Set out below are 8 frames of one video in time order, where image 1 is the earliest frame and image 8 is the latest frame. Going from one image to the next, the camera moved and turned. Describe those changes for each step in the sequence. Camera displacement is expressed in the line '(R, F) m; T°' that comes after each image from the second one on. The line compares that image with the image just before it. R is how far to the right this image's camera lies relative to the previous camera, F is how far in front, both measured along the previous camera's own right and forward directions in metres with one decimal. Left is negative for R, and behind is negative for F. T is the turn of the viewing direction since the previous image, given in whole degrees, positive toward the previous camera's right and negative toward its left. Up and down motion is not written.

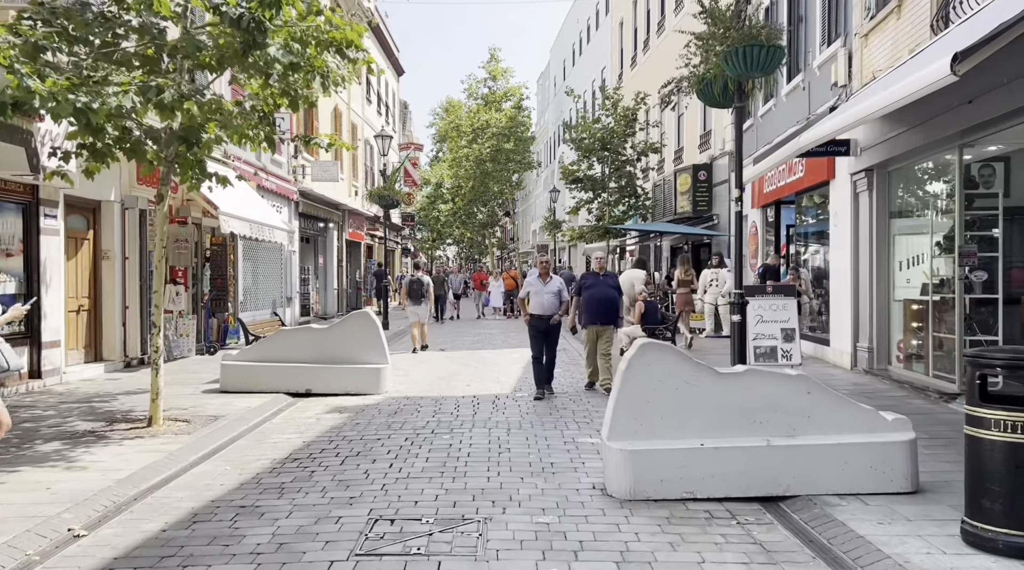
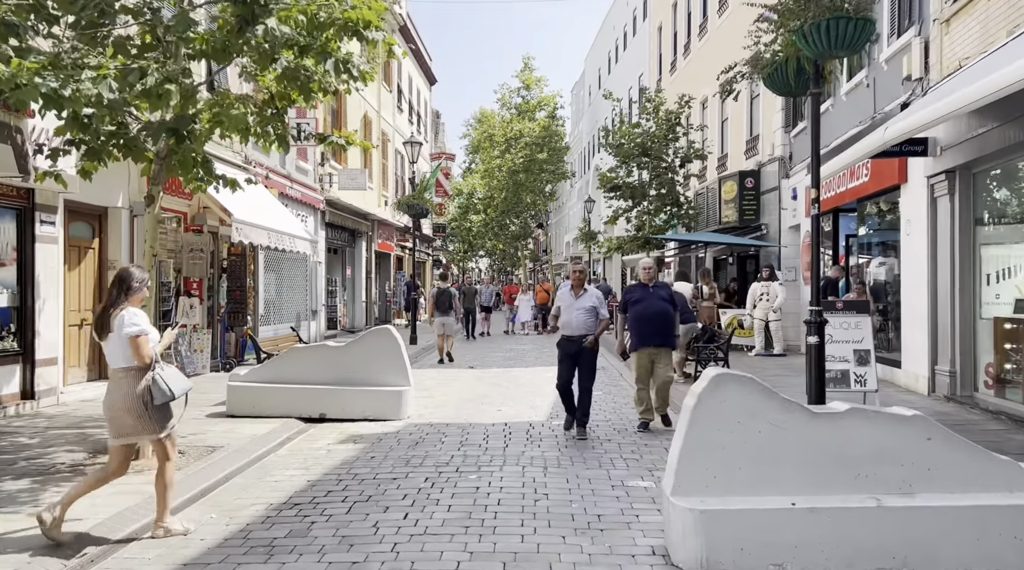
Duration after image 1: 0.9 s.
(0.0, +1.1) m; -2°
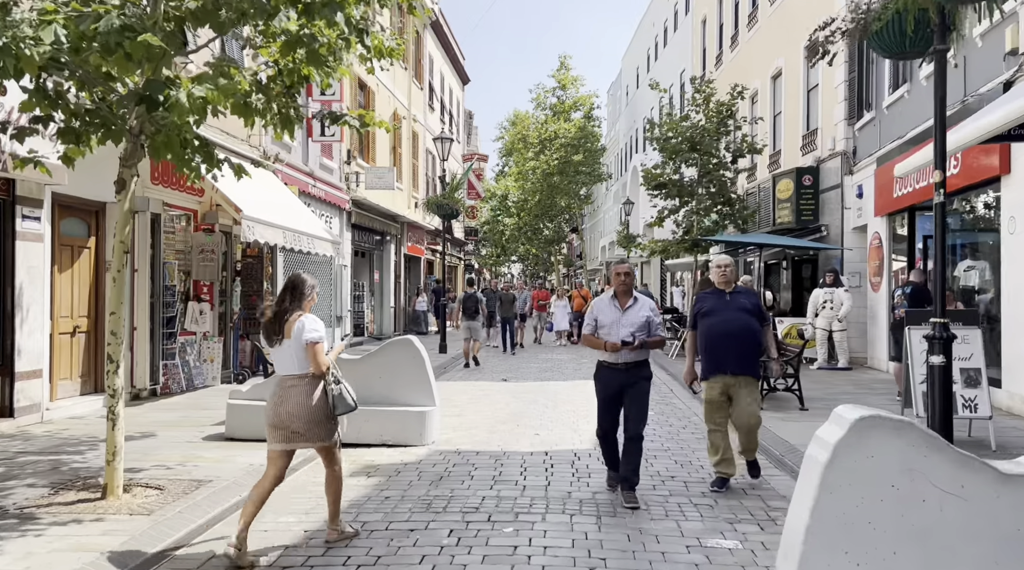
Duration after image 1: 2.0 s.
(-0.1, +1.3) m; -2°
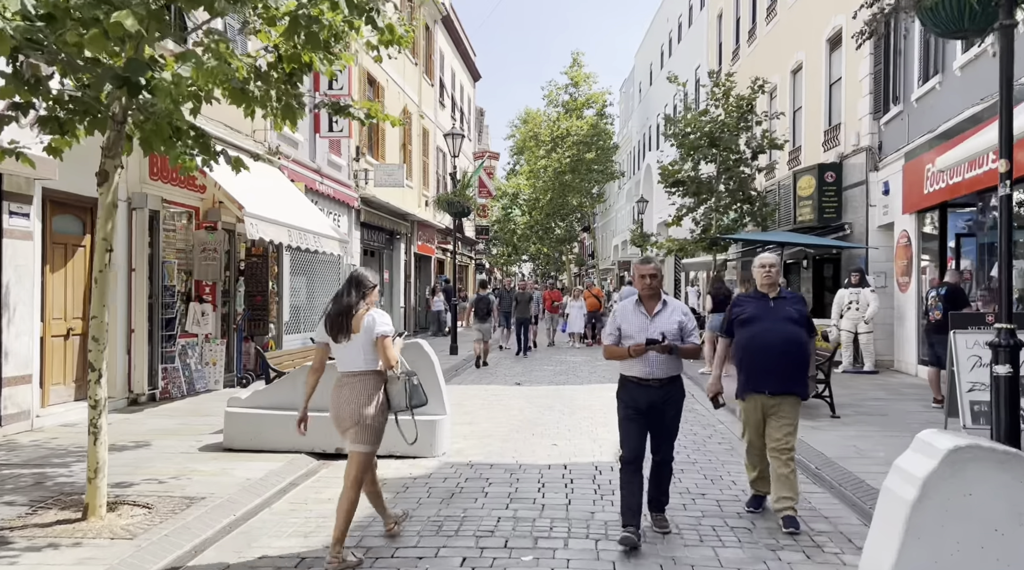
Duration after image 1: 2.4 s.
(0.0, +0.5) m; -1°
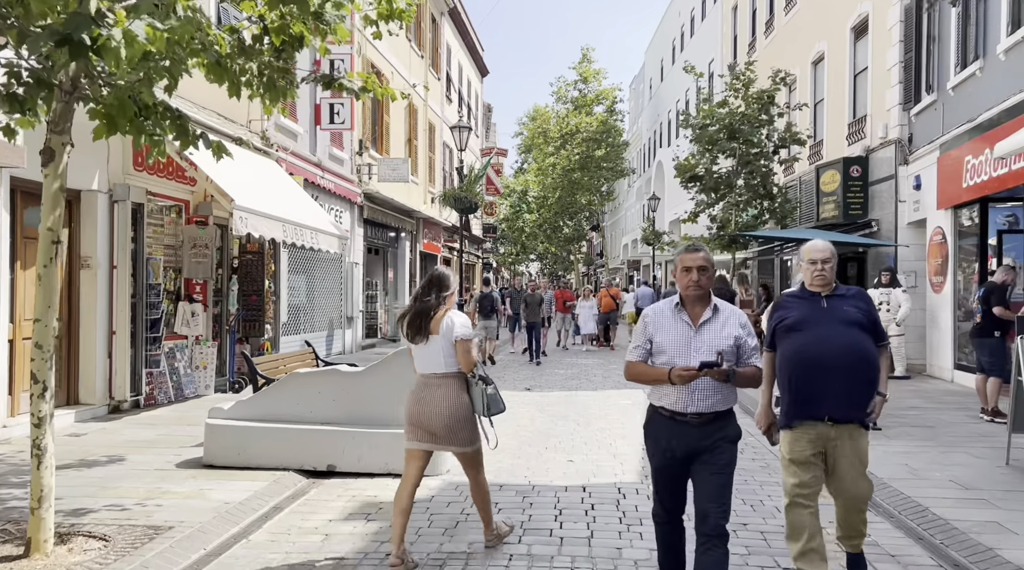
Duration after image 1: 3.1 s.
(0.0, +0.8) m; 0°
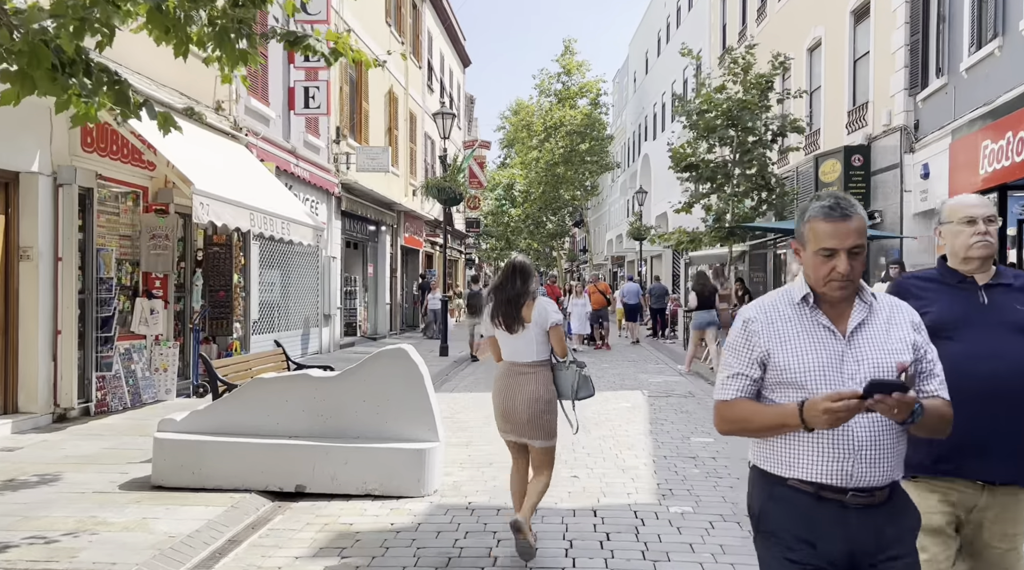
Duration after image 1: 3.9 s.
(-0.1, +0.9) m; +1°
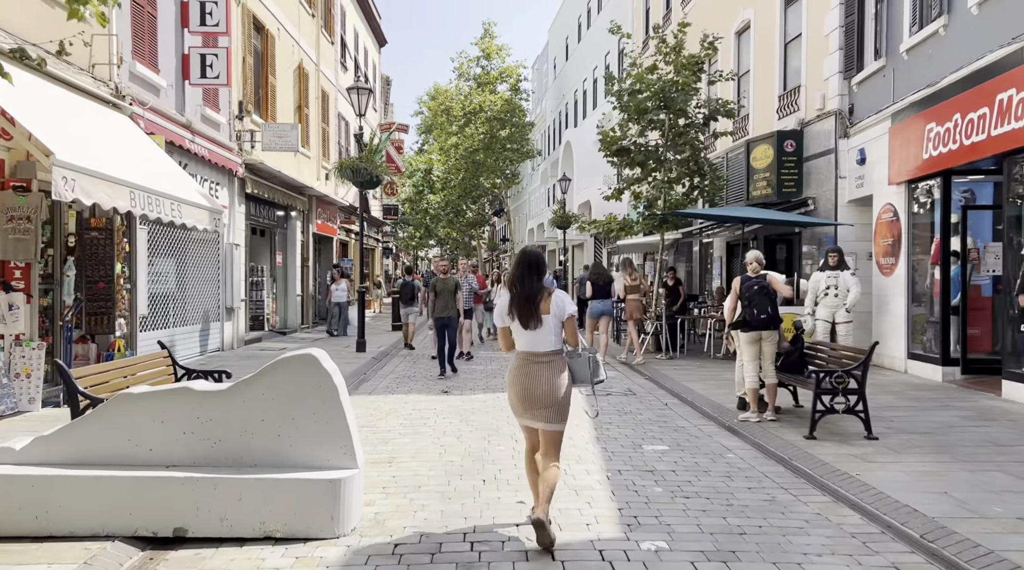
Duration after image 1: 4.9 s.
(-0.1, +1.1) m; +5°
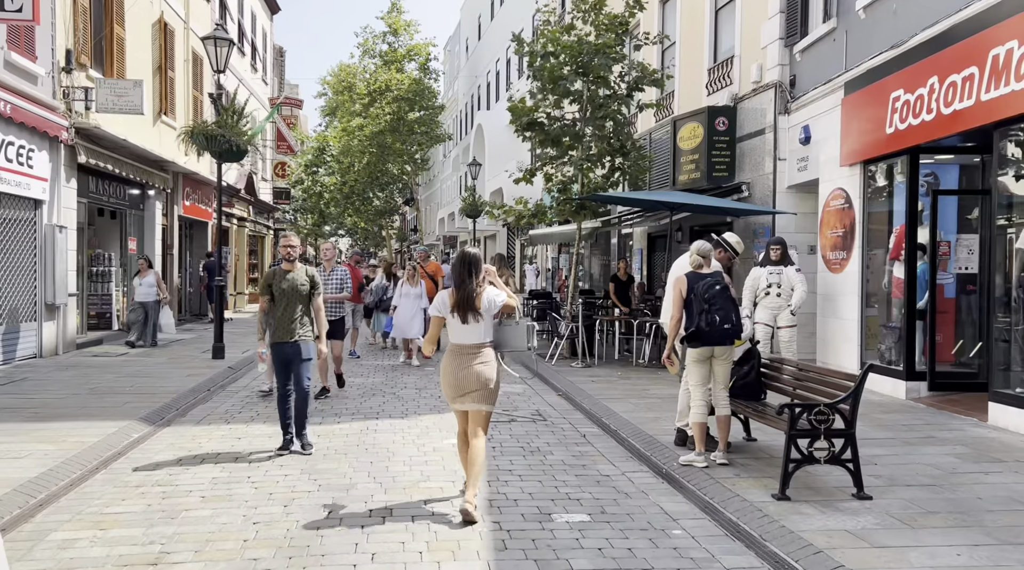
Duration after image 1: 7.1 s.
(+0.4, +2.5) m; +5°
